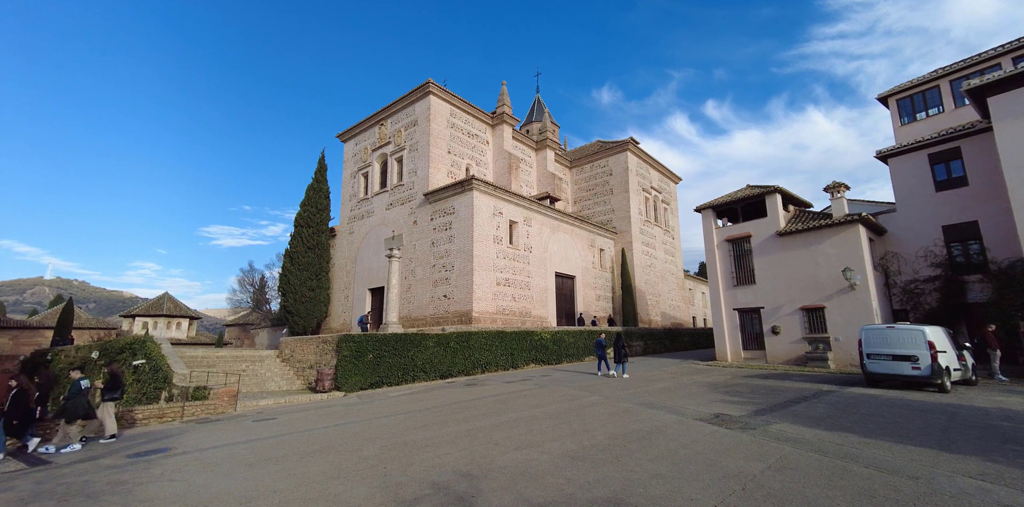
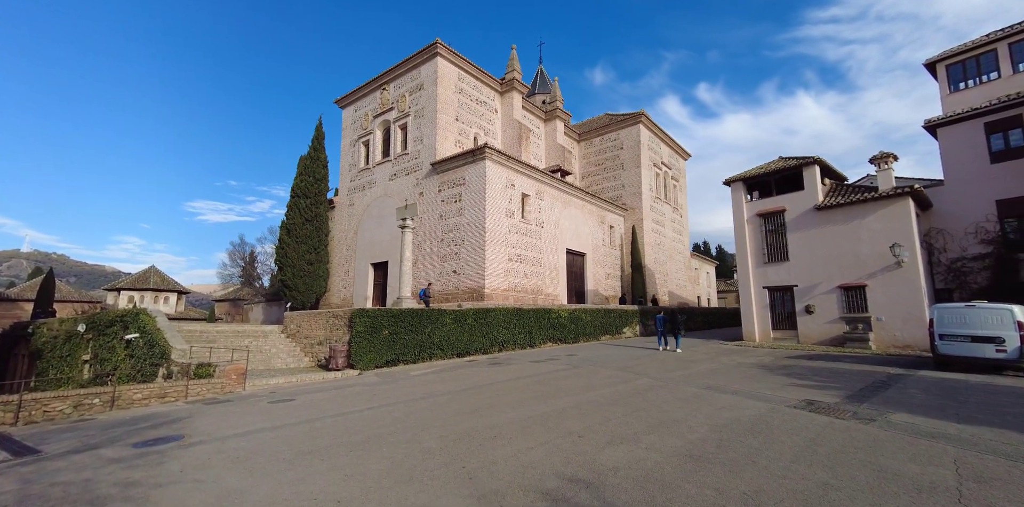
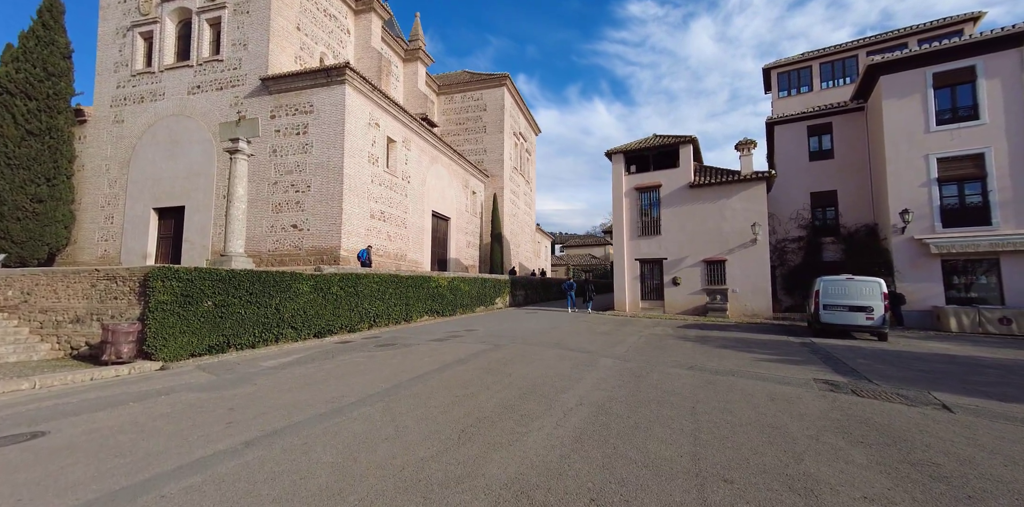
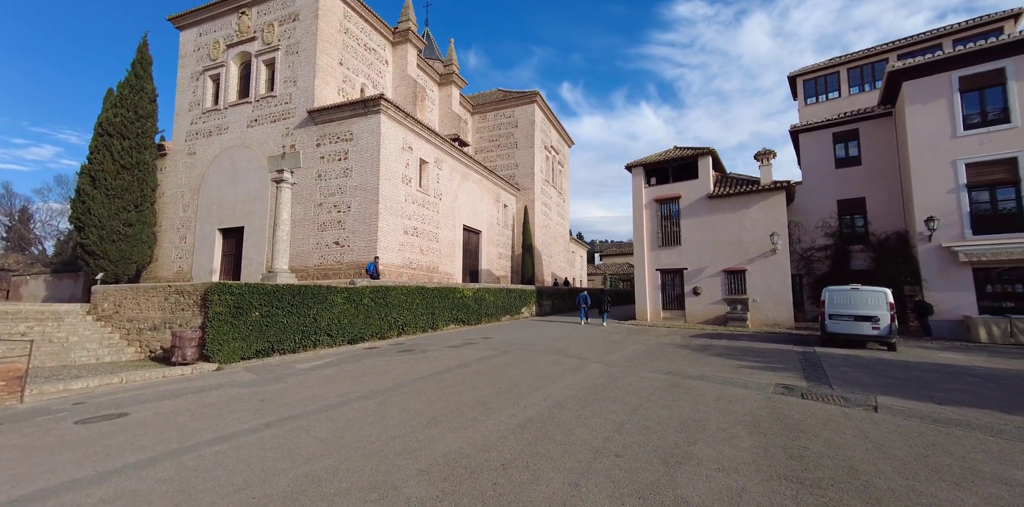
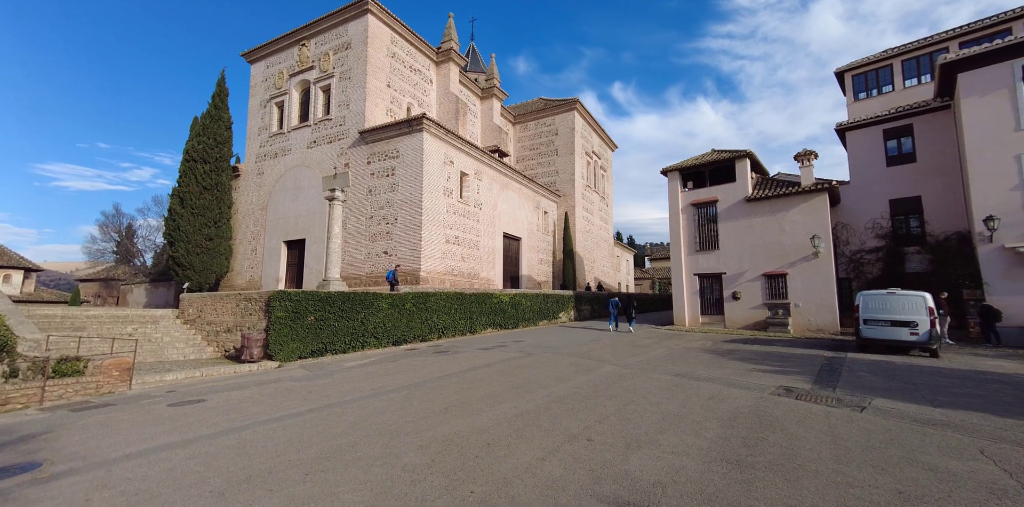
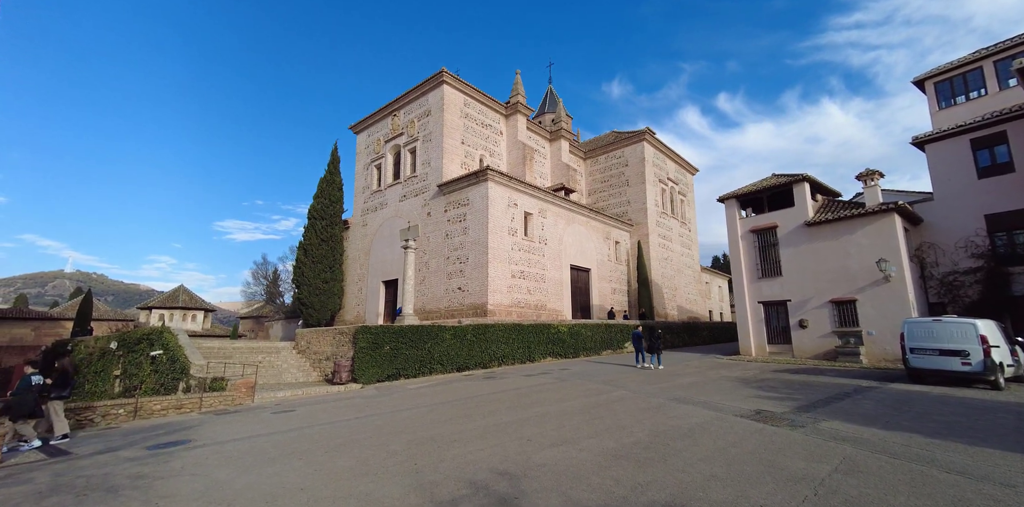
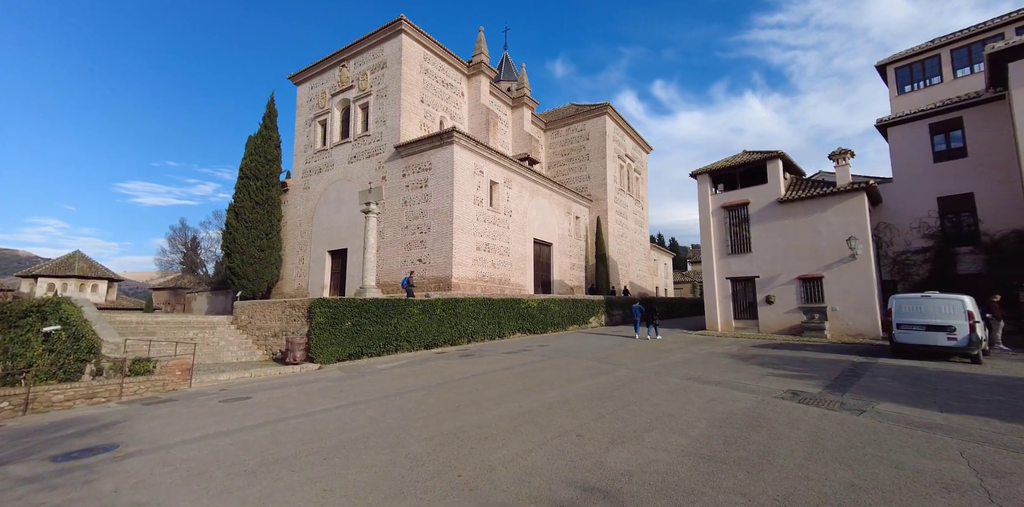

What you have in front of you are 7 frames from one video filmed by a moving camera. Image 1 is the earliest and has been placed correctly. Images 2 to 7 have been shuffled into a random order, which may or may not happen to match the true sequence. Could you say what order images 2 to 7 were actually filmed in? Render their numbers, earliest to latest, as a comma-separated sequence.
6, 2, 7, 5, 4, 3
